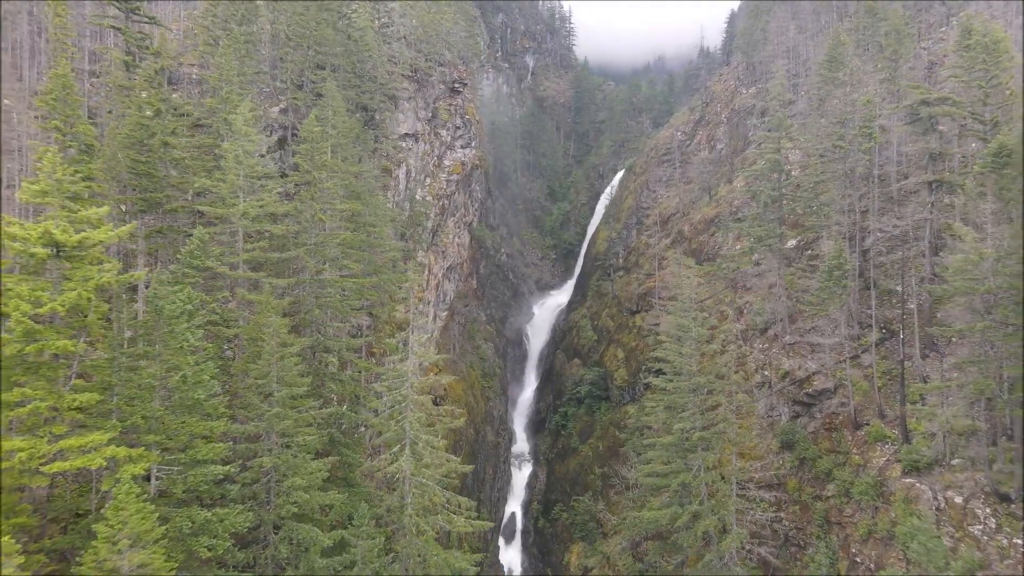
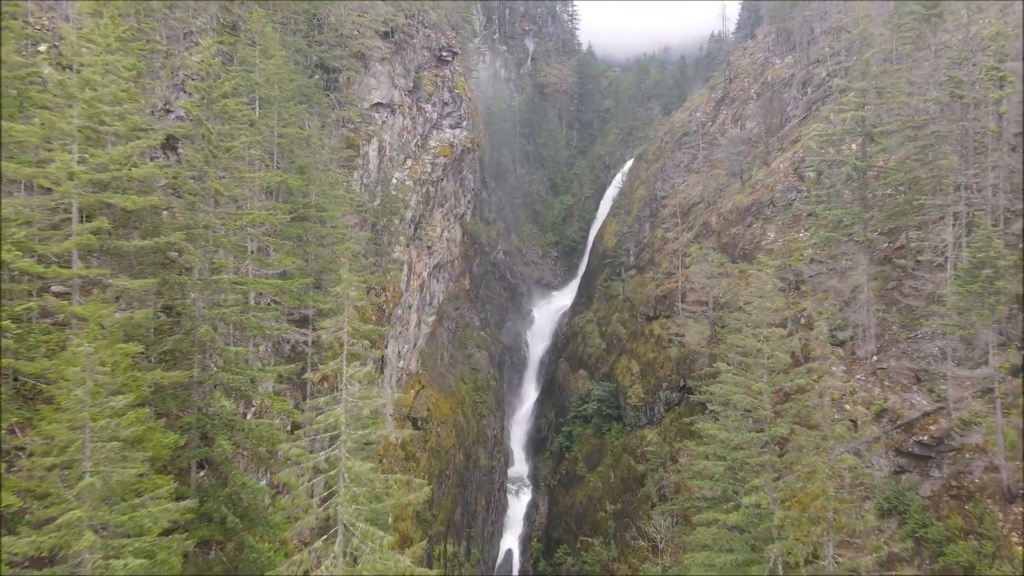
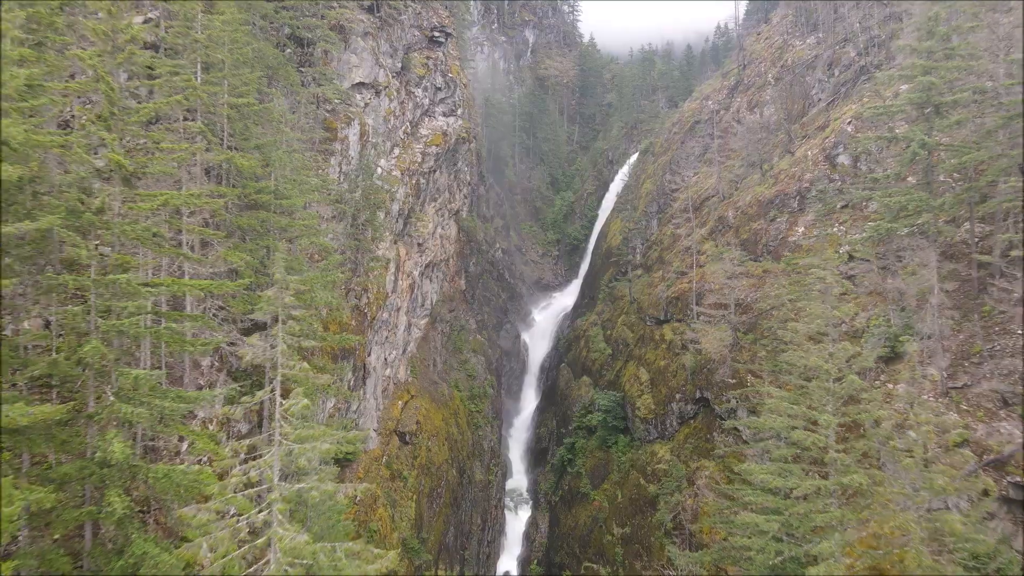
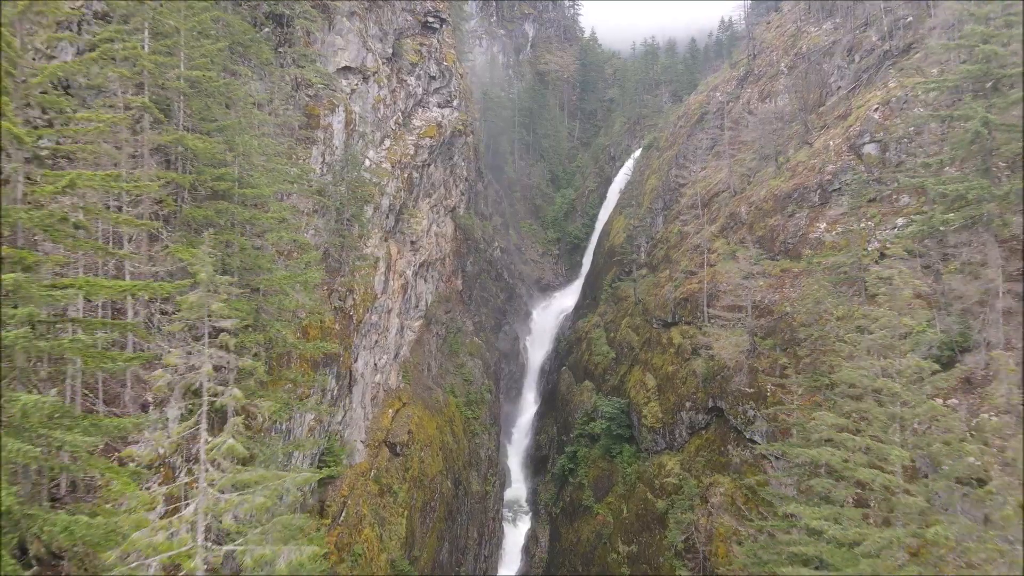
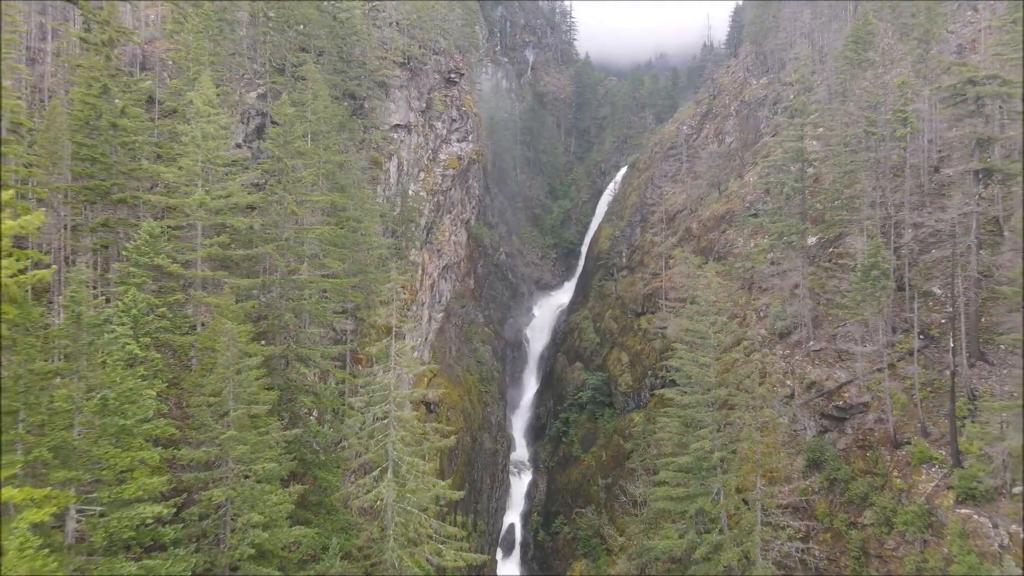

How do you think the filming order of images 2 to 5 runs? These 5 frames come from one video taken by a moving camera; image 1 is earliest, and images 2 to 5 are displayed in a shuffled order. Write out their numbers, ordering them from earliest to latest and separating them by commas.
5, 2, 3, 4
